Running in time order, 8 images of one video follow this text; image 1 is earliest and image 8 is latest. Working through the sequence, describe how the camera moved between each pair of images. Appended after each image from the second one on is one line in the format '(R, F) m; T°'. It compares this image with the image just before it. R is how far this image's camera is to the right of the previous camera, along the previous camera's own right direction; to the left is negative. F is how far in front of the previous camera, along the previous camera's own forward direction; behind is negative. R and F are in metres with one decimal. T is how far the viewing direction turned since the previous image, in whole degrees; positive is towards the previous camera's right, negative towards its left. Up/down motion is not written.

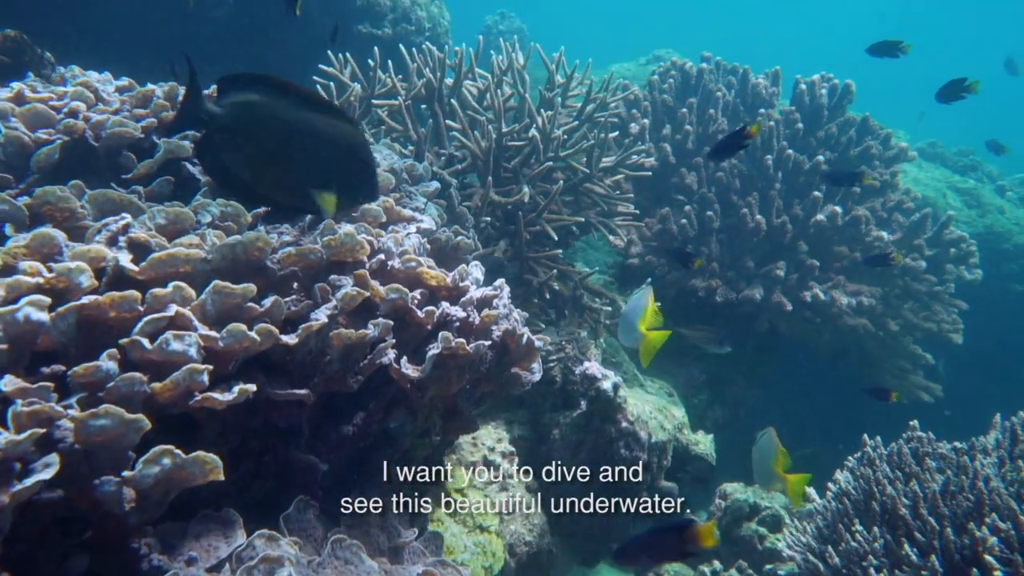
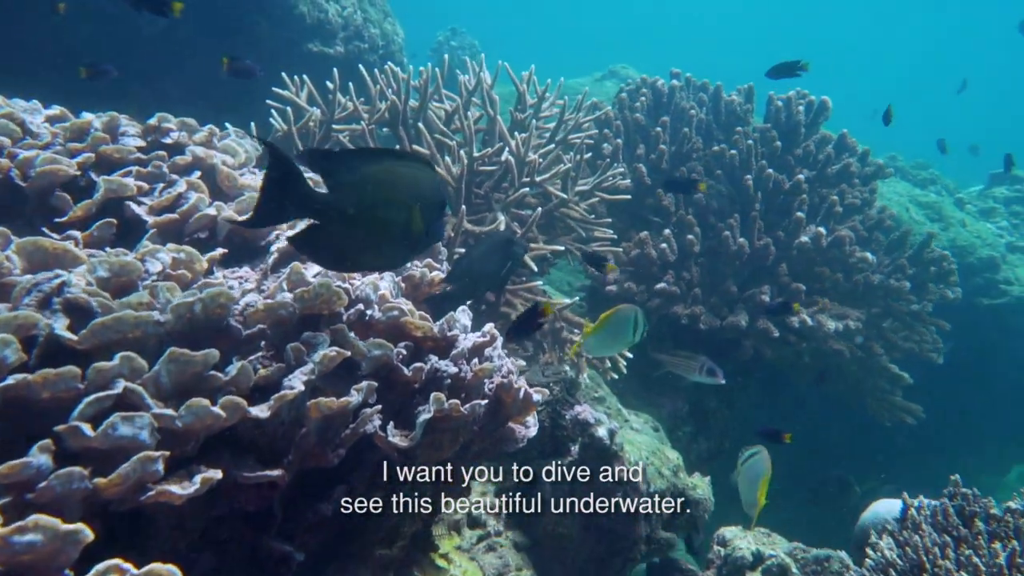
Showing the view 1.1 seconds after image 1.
(-0.1, +0.3) m; +3°
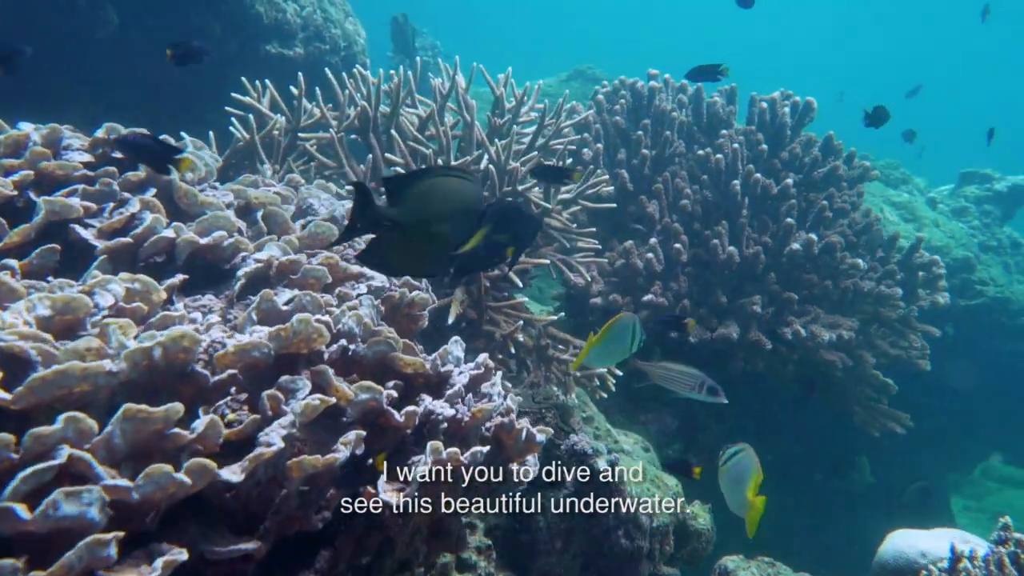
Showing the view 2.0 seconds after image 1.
(-0.1, +0.3) m; +3°
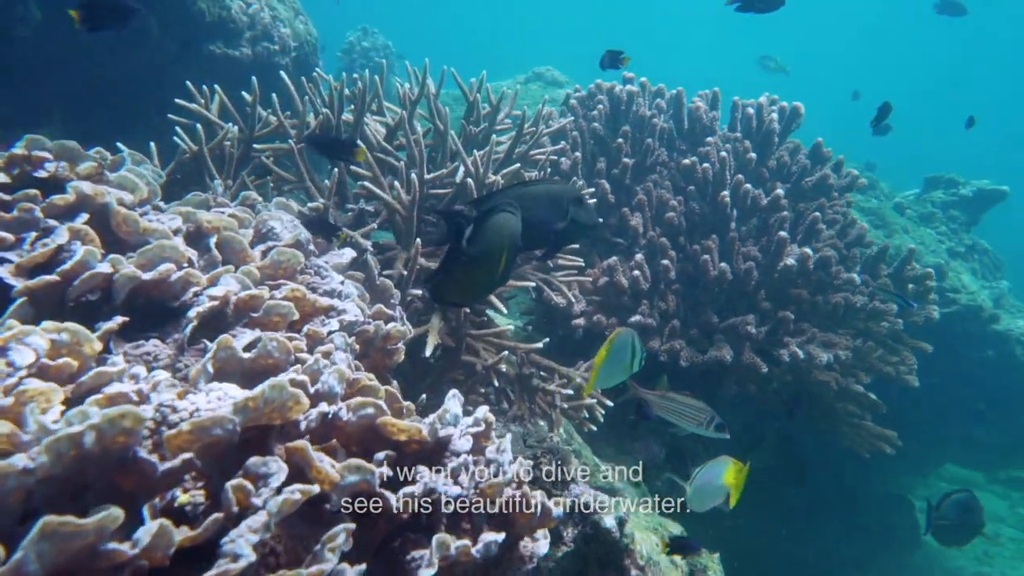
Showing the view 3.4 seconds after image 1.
(-0.1, +0.4) m; +3°
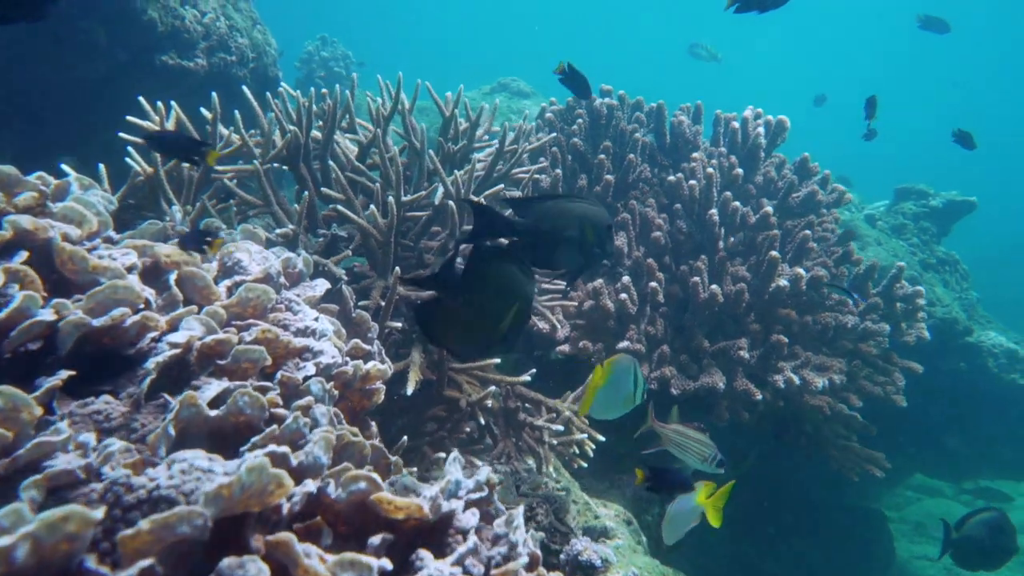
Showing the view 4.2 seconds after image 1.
(-0.1, +0.3) m; +3°
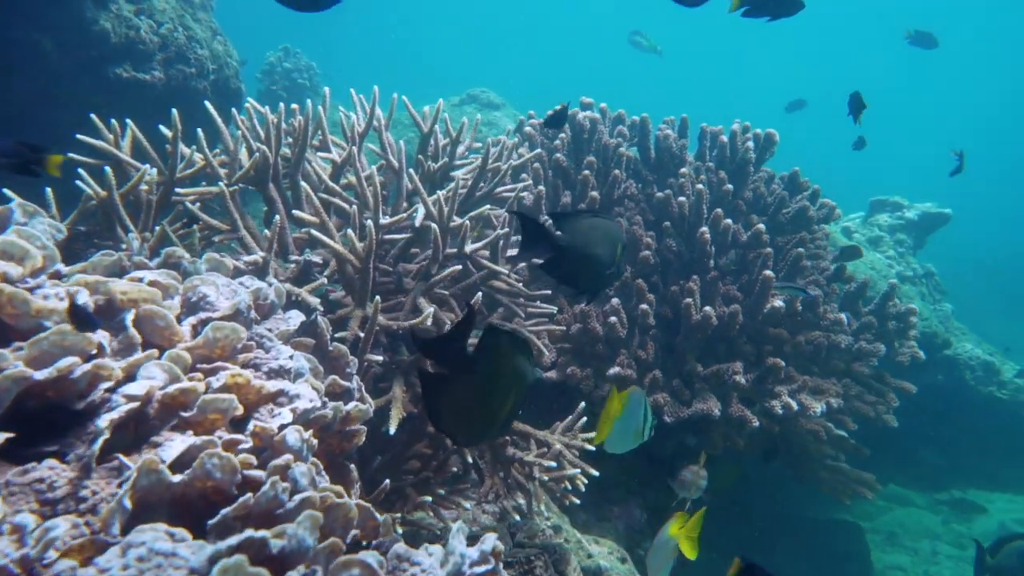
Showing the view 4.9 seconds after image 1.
(-0.1, +0.2) m; +2°
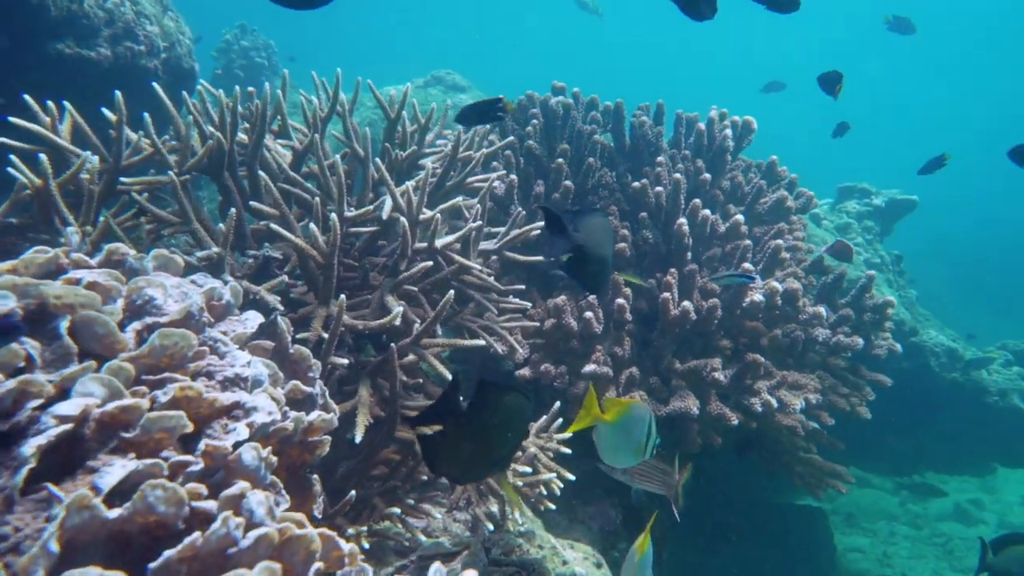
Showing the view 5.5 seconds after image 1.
(0.0, +0.2) m; +2°
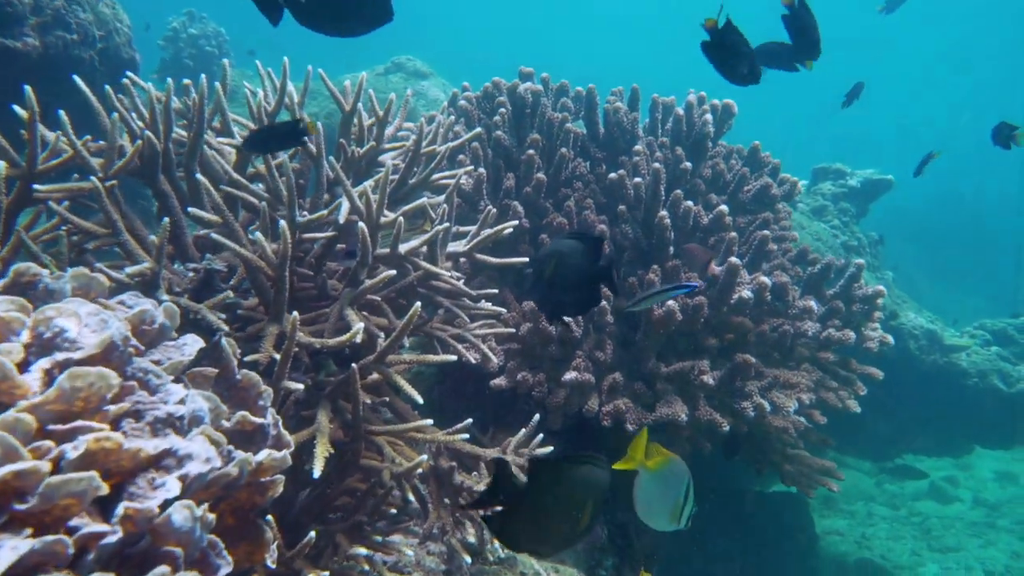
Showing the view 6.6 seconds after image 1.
(0.0, +0.3) m; +2°
